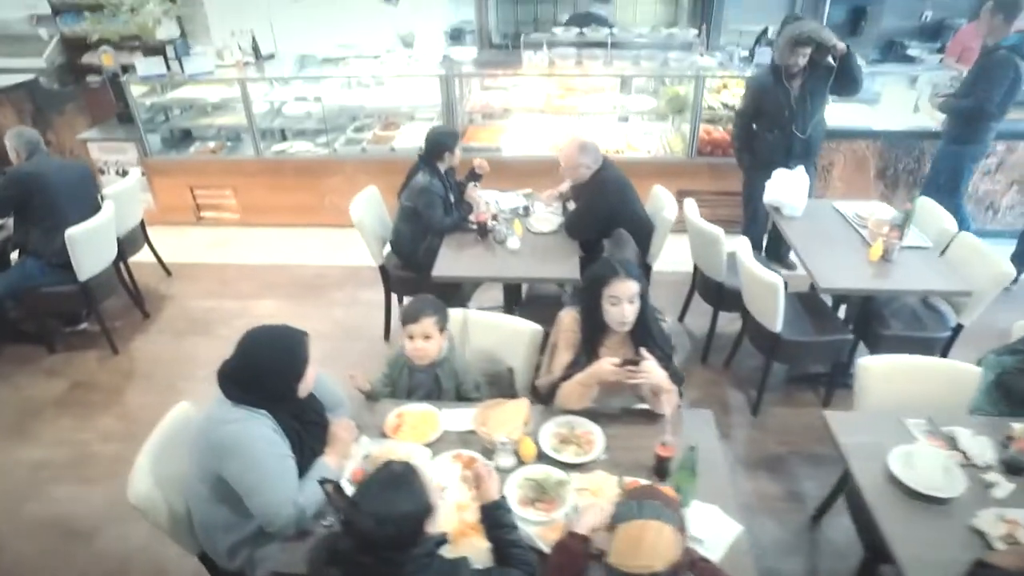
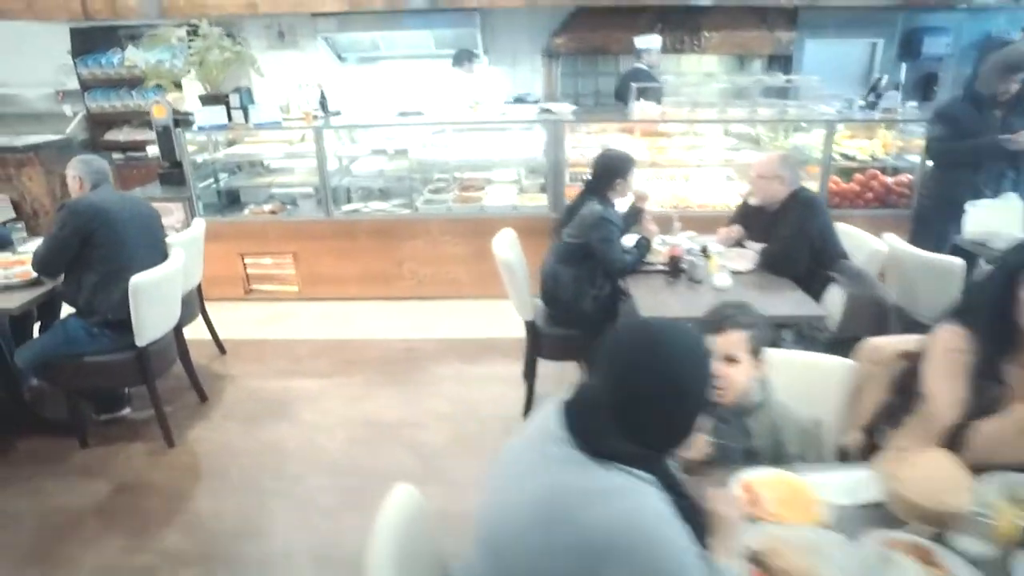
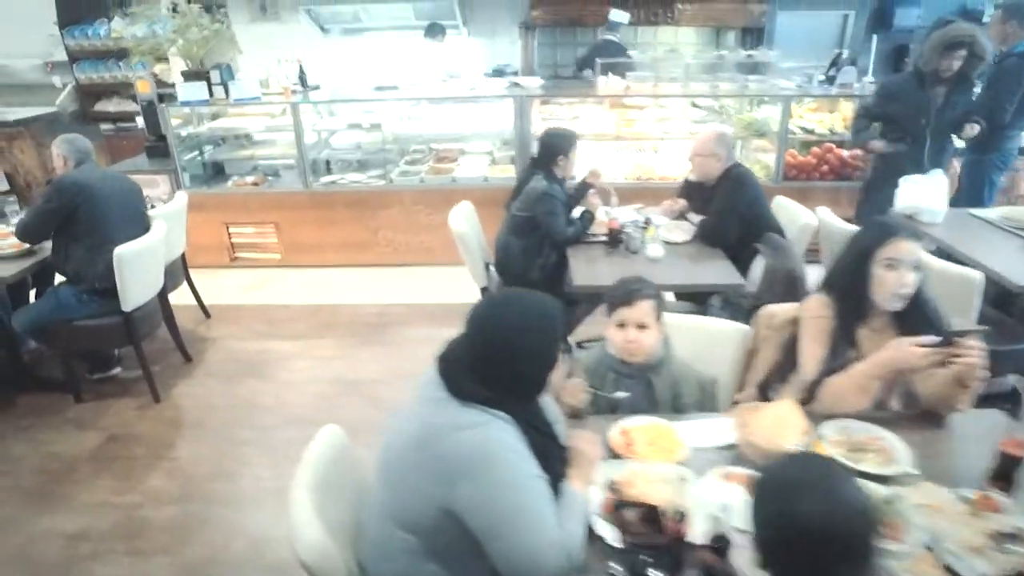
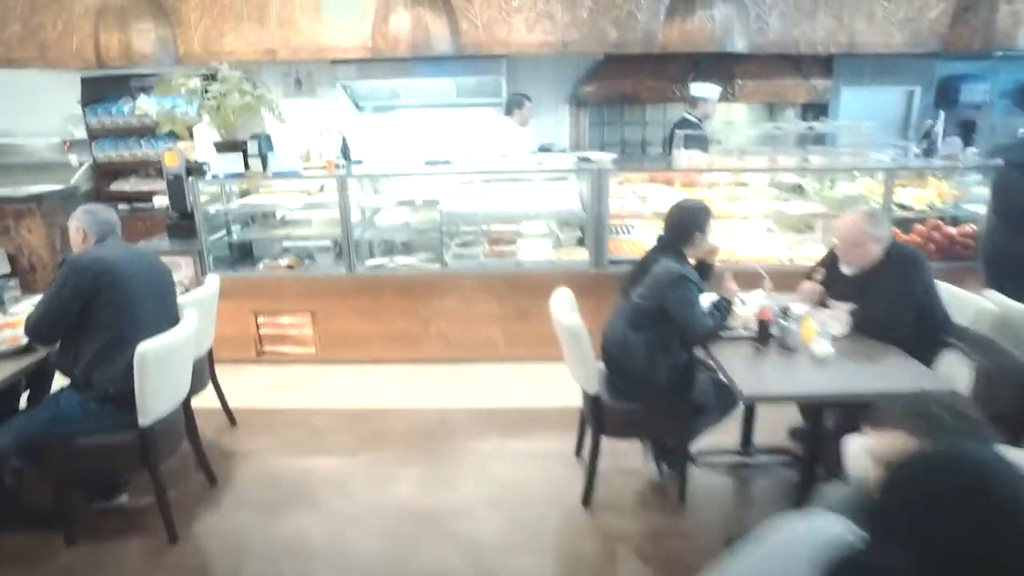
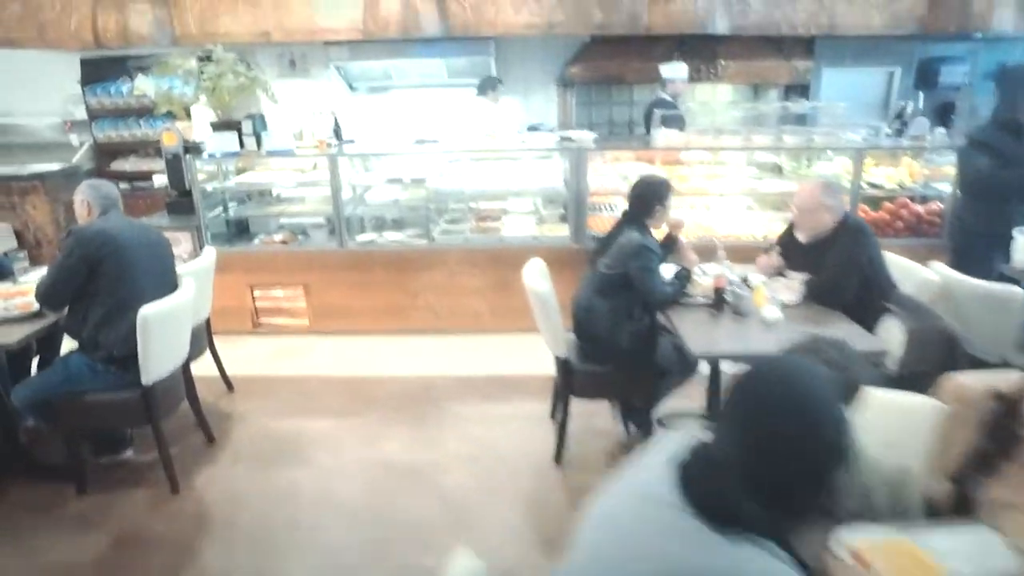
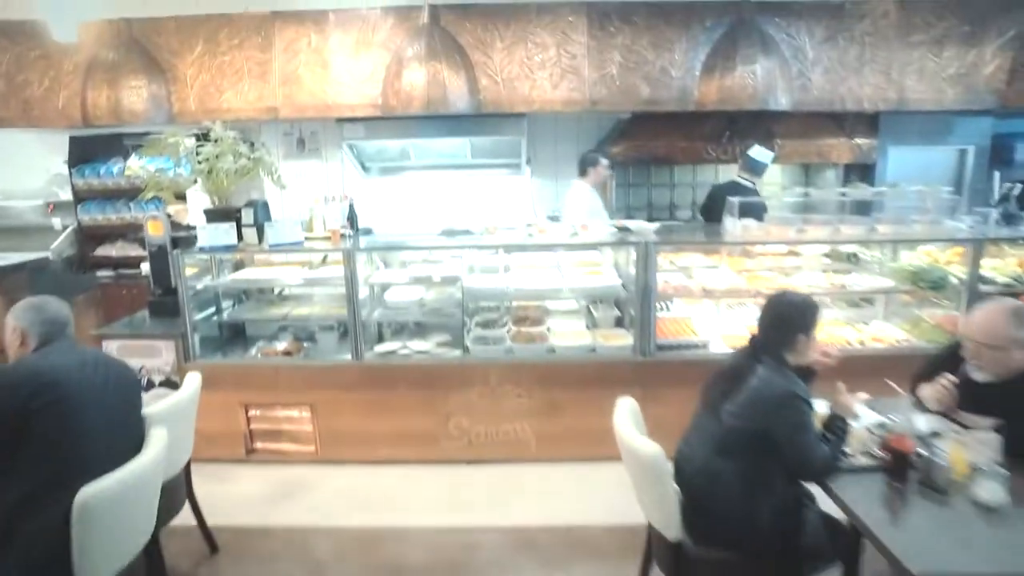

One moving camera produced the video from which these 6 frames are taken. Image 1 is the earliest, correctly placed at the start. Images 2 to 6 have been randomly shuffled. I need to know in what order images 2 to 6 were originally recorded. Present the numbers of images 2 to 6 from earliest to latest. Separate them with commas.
3, 2, 5, 4, 6
